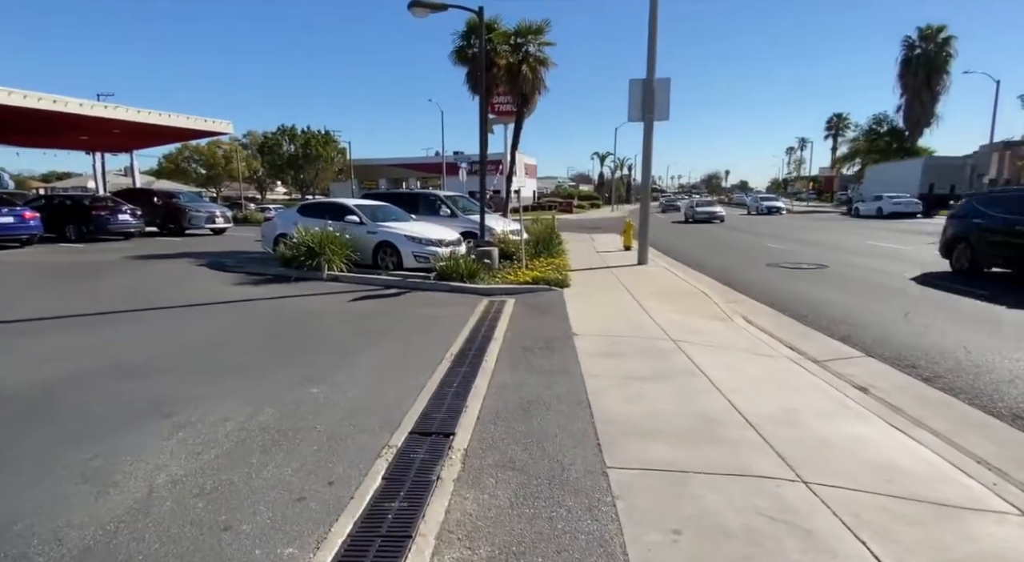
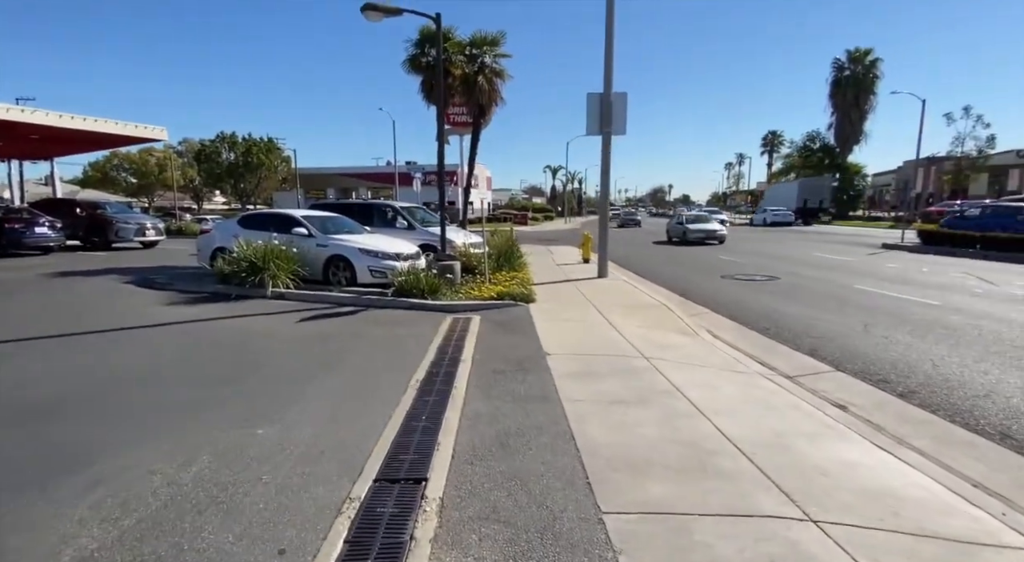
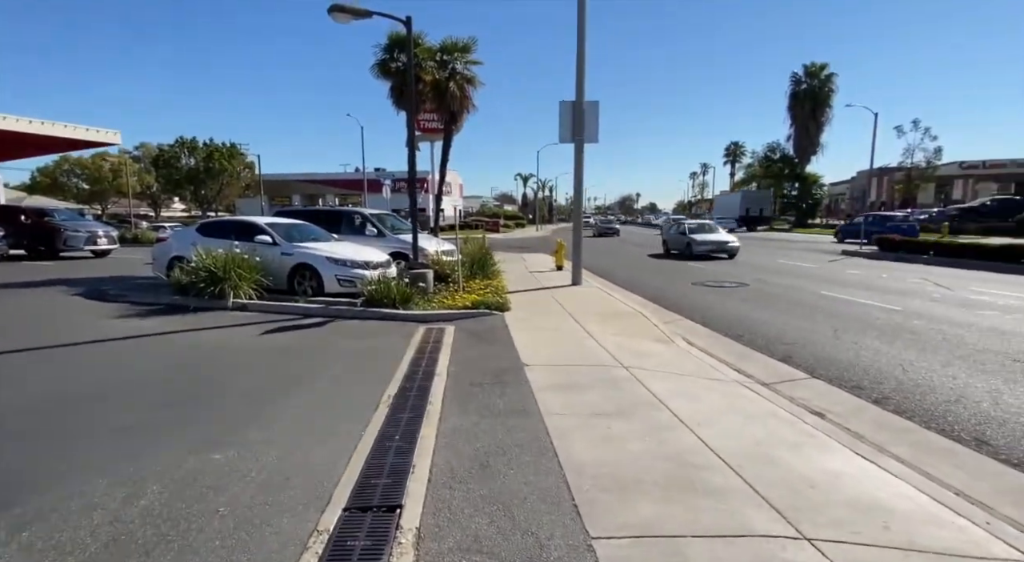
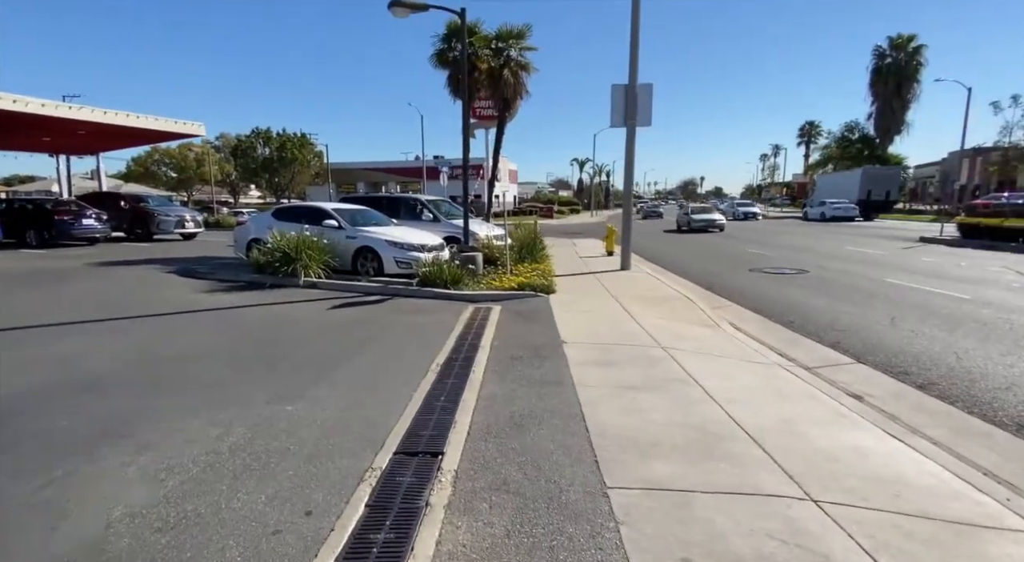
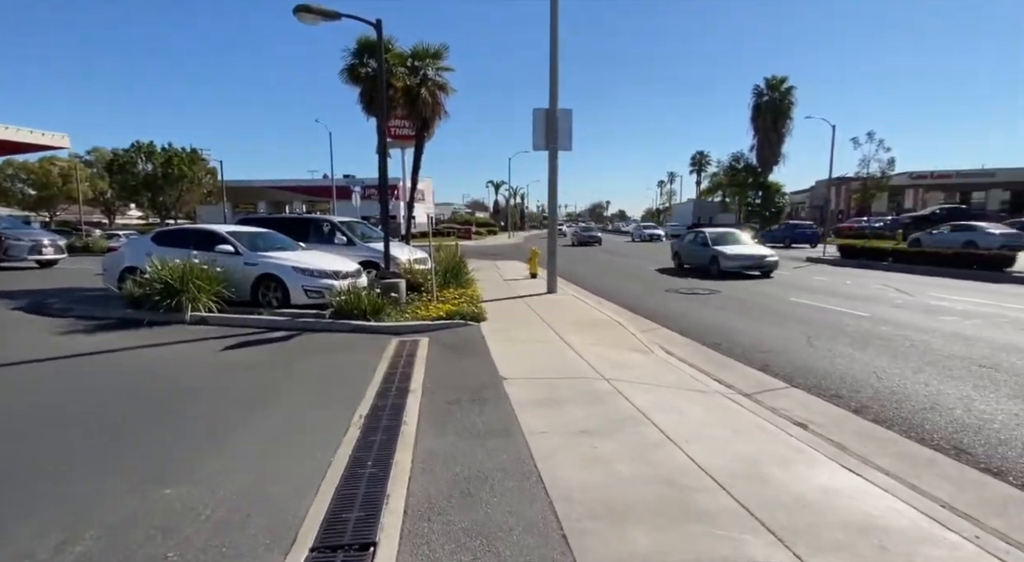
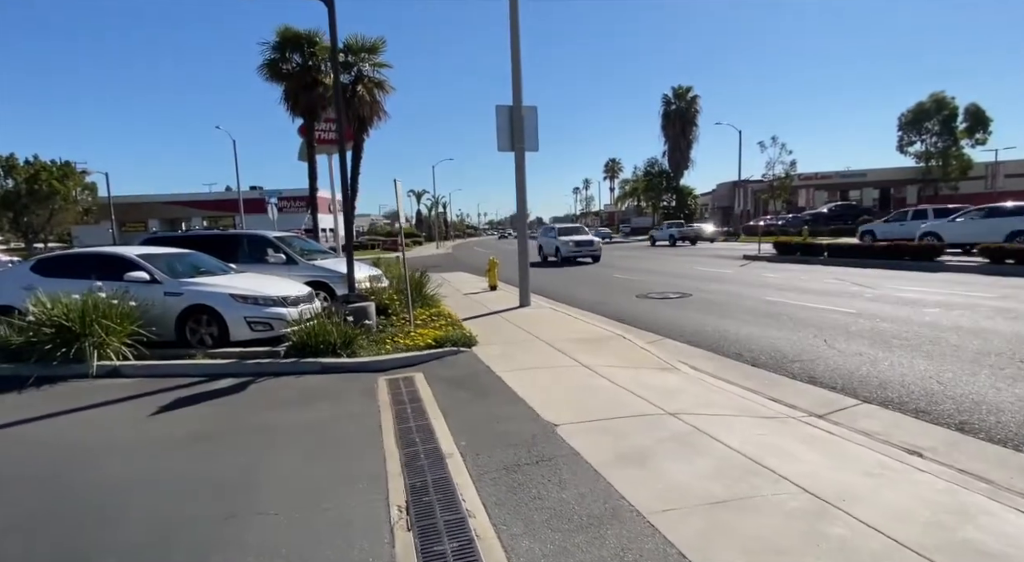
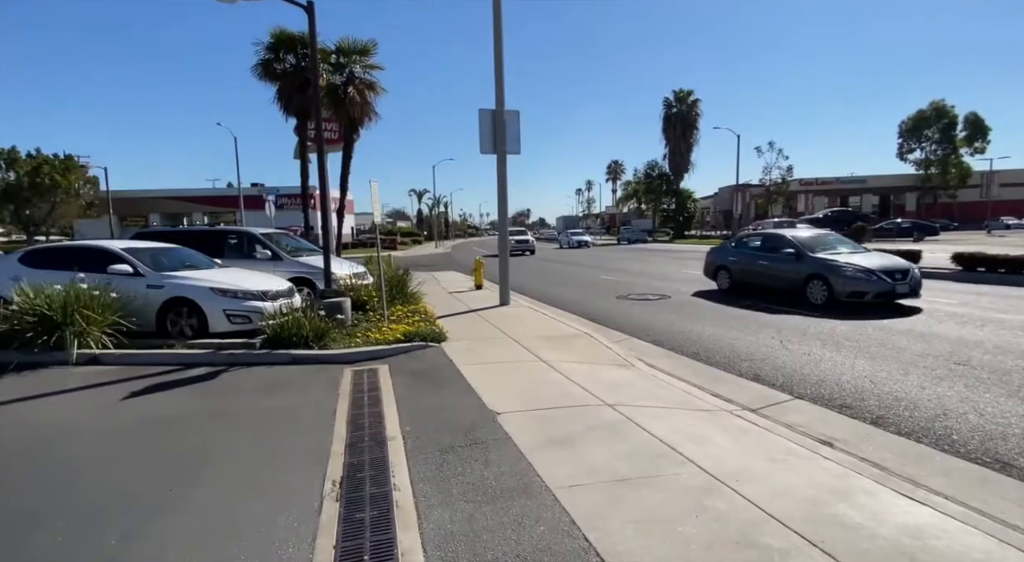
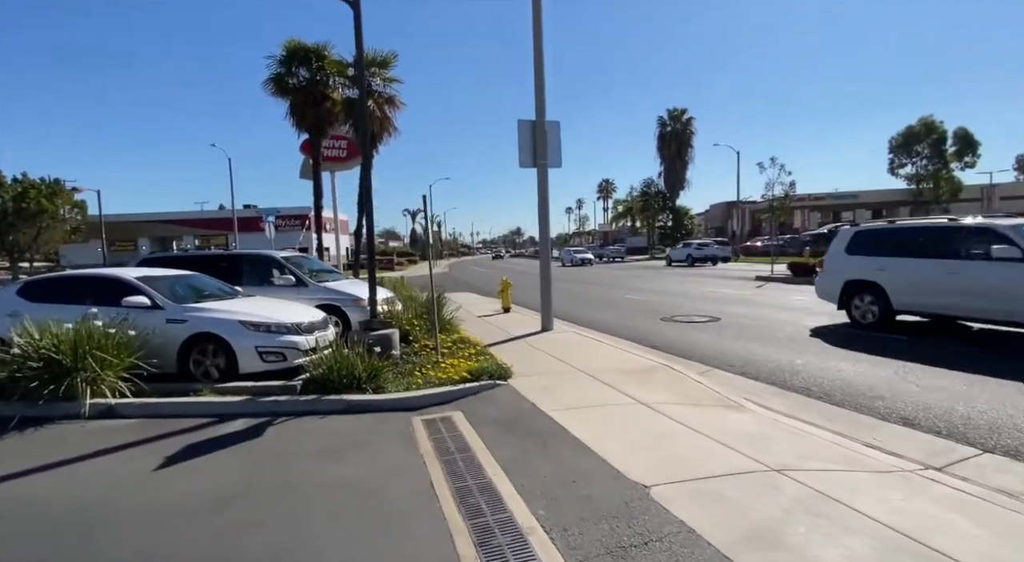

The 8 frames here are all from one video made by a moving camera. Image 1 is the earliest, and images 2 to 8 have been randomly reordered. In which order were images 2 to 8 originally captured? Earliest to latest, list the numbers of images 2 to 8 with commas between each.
4, 2, 3, 5, 7, 6, 8
